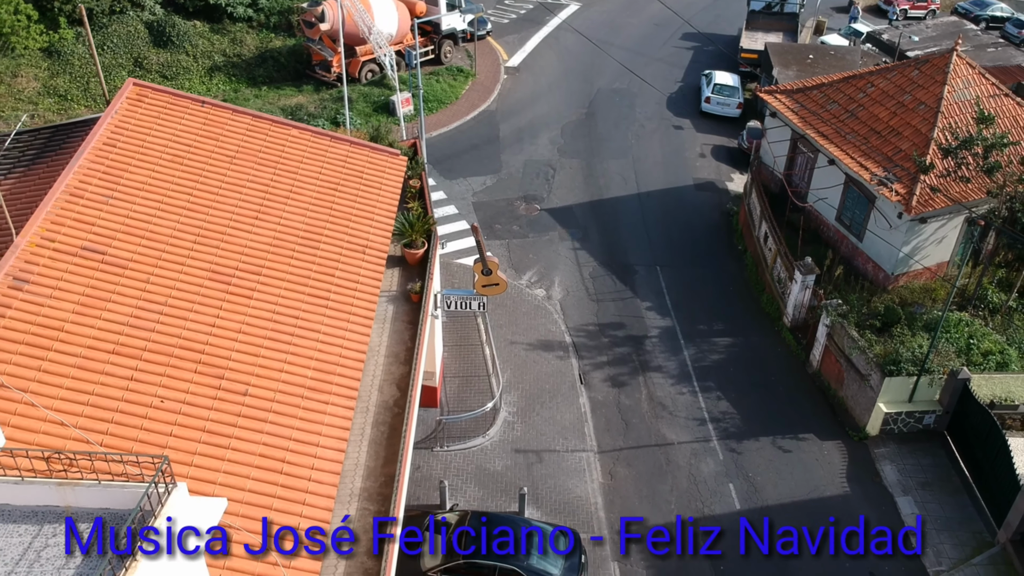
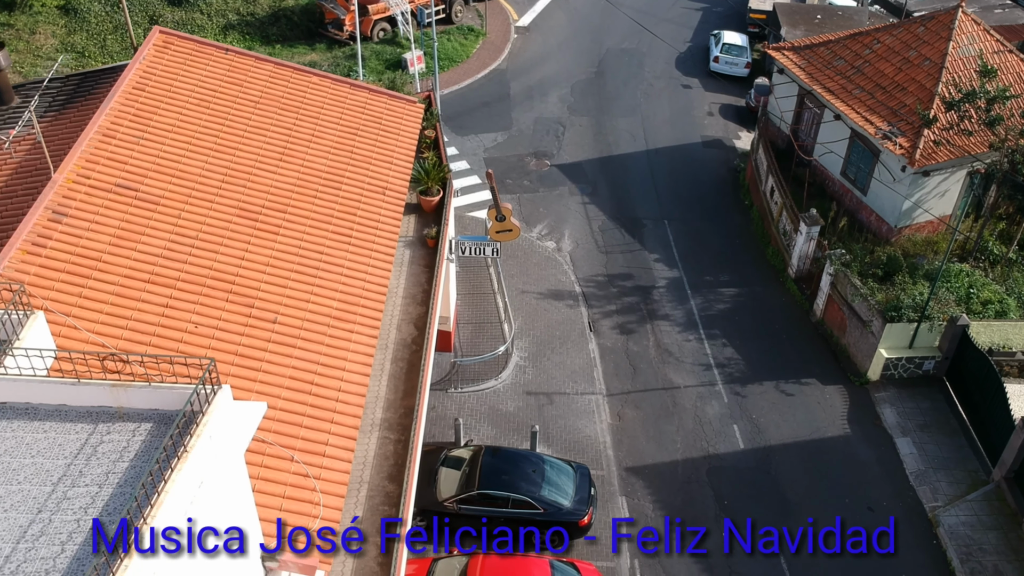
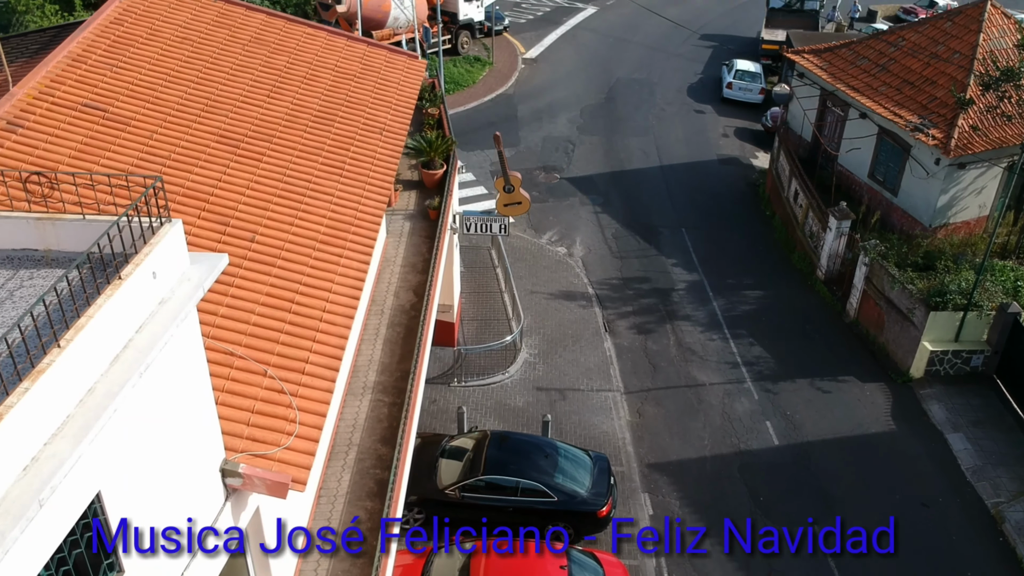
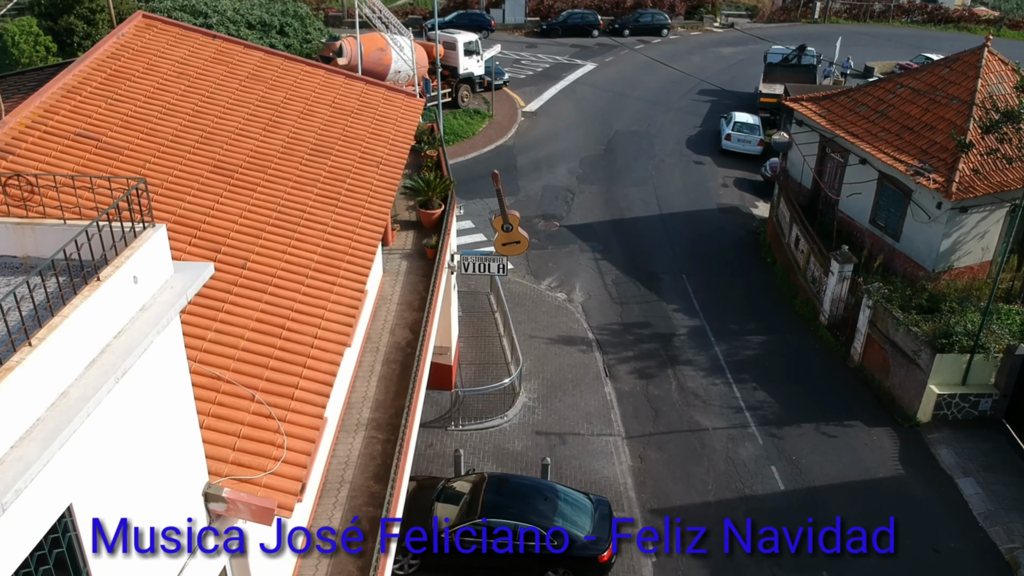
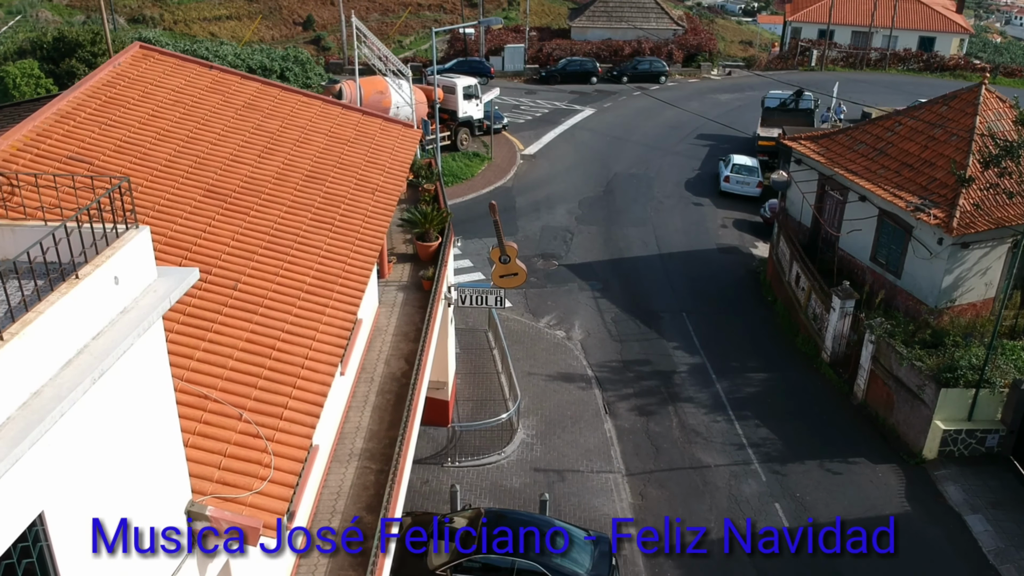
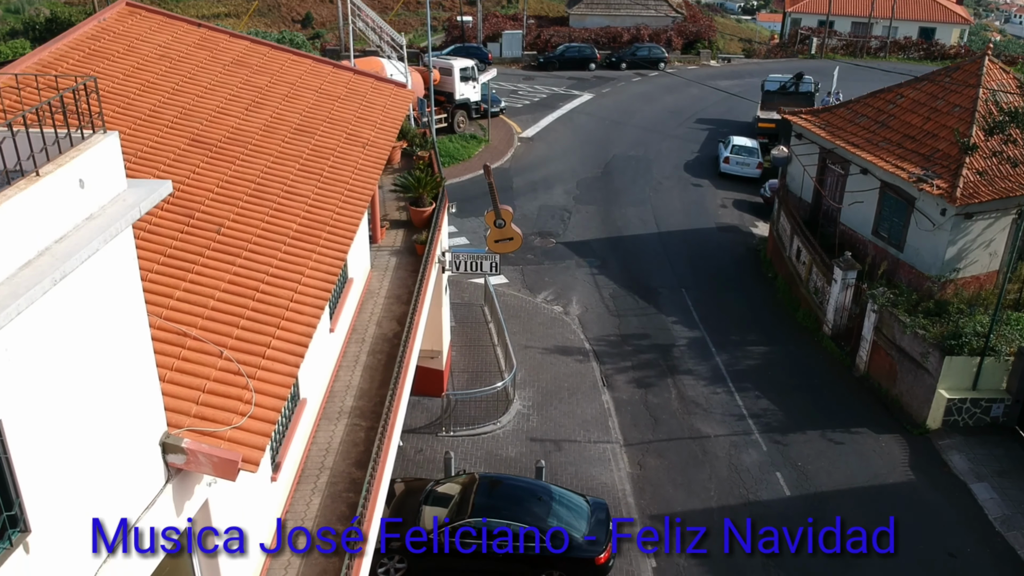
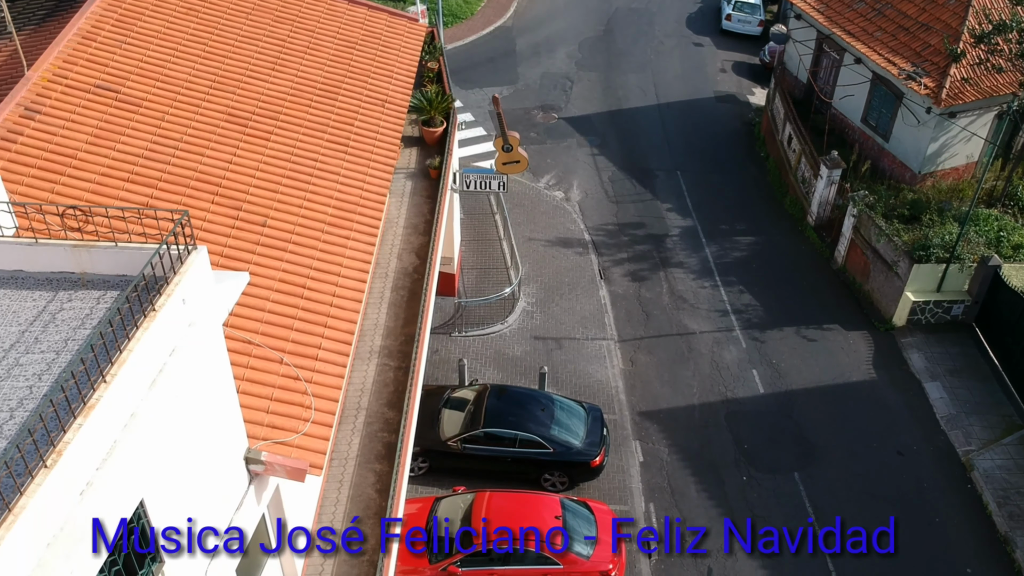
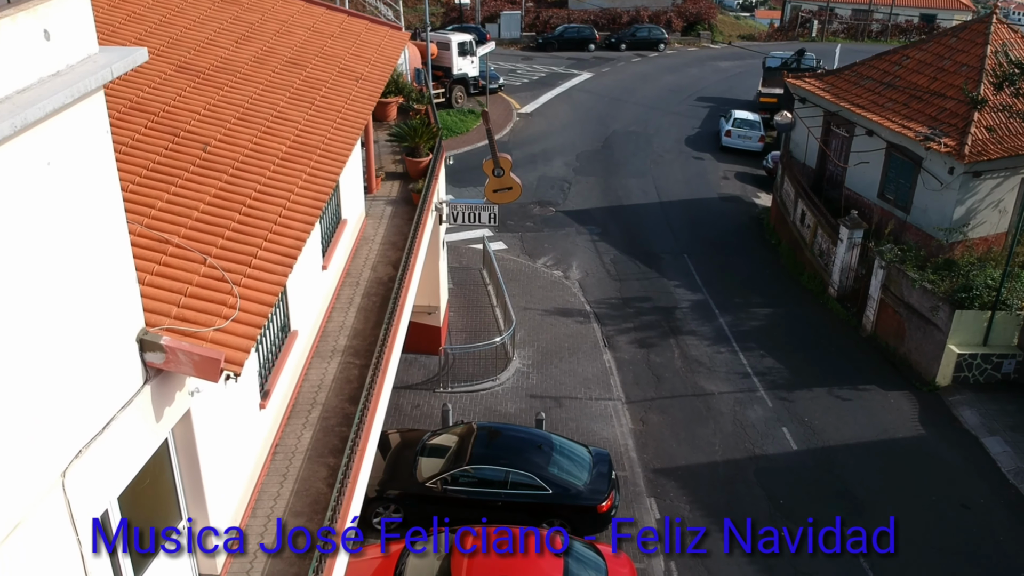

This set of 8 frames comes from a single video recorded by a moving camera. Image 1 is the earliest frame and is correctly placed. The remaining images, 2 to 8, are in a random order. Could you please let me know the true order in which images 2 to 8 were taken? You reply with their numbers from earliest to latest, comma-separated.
2, 7, 3, 4, 5, 6, 8
